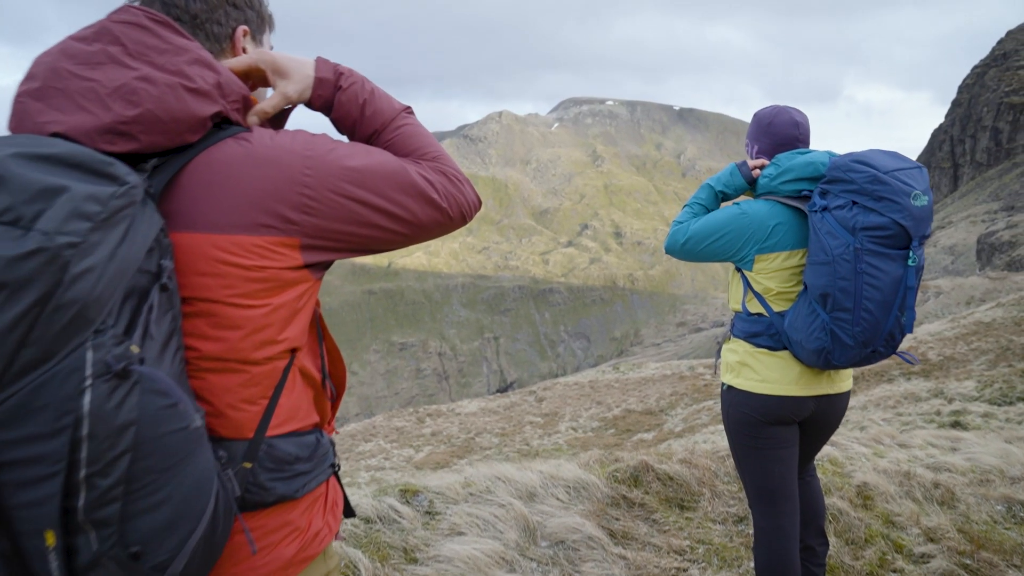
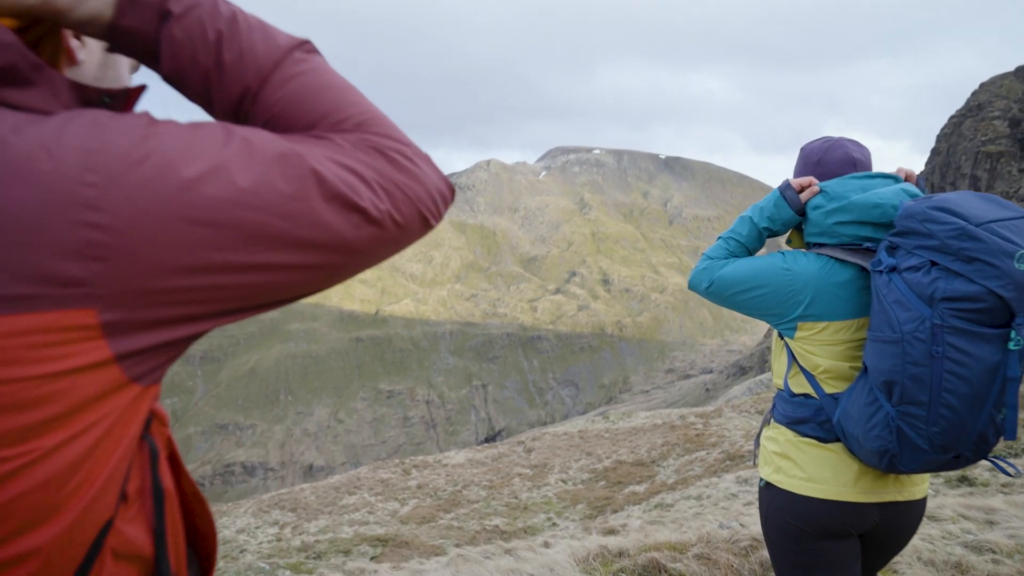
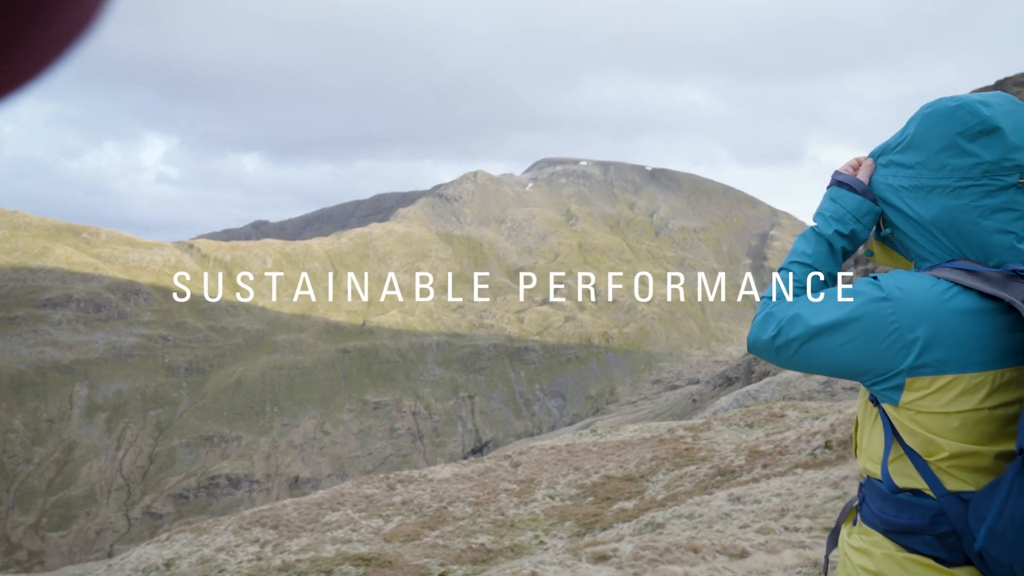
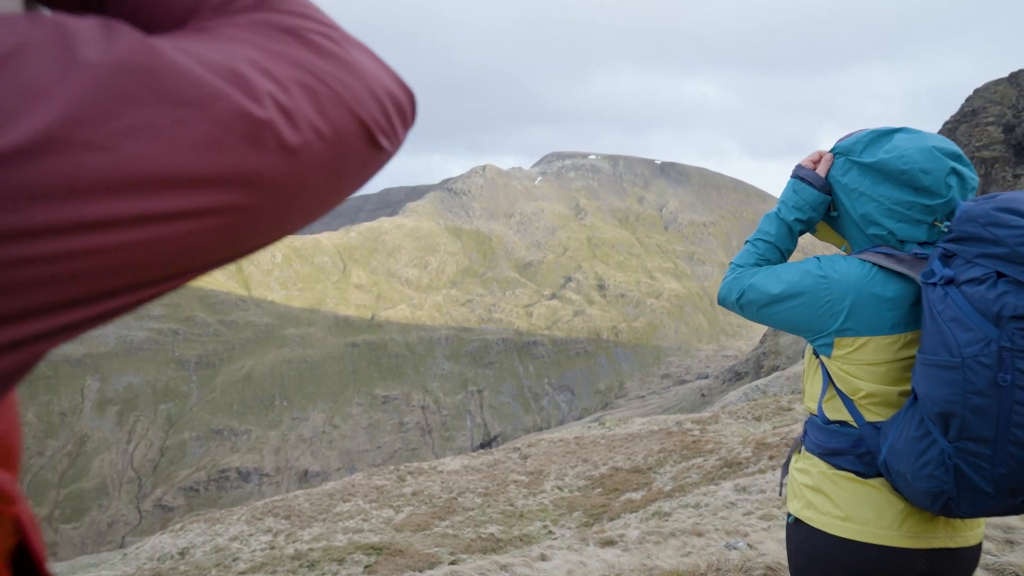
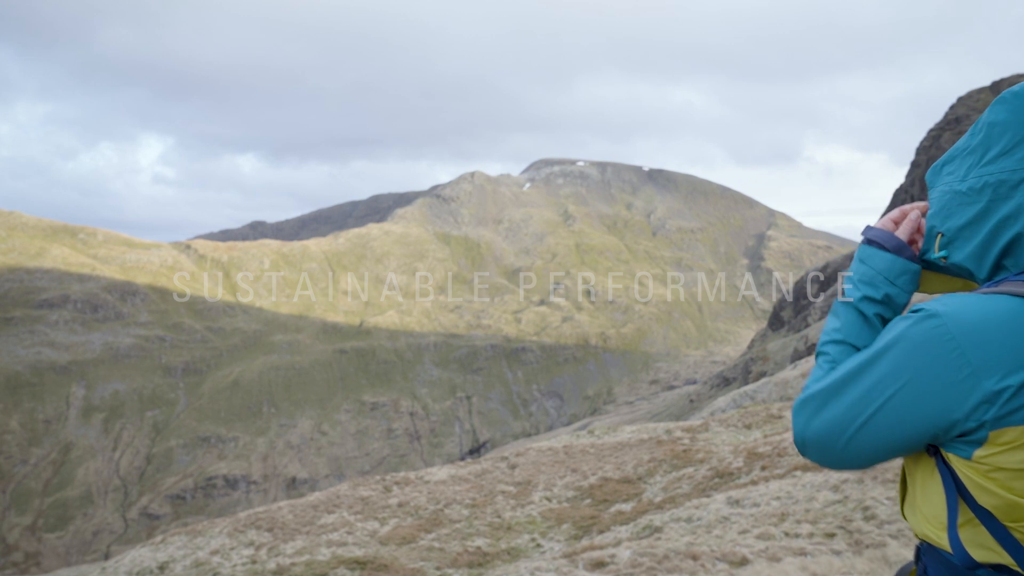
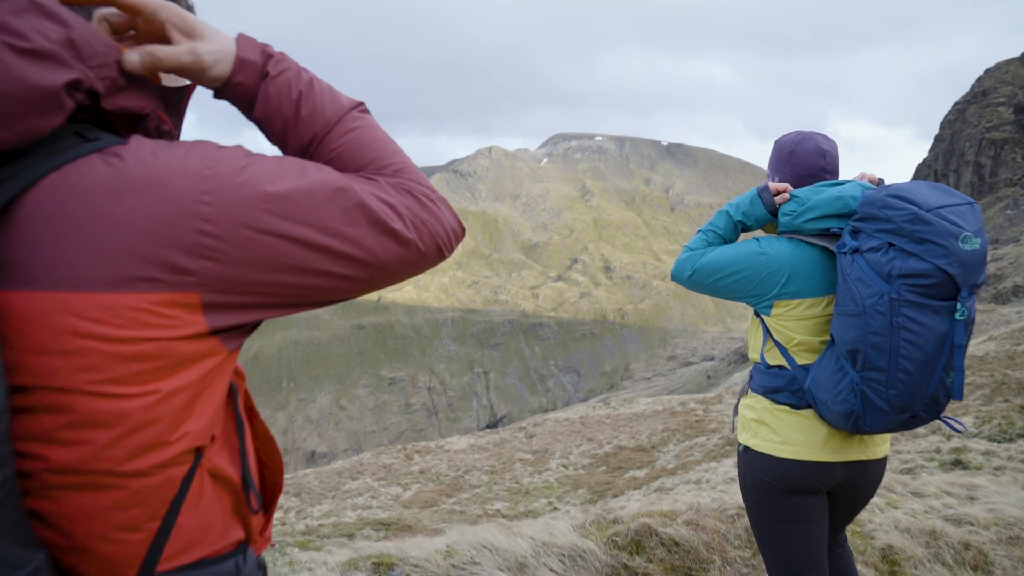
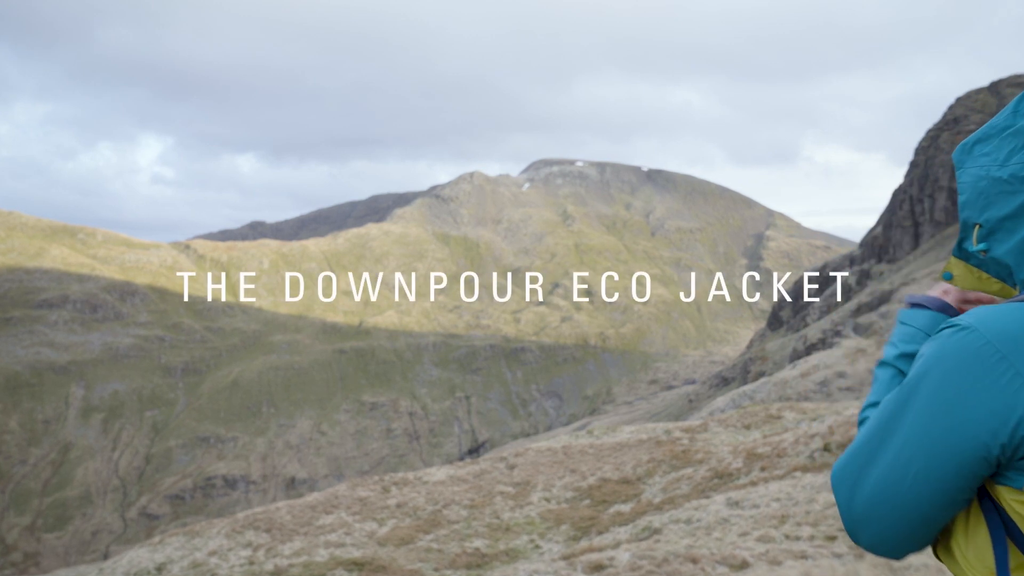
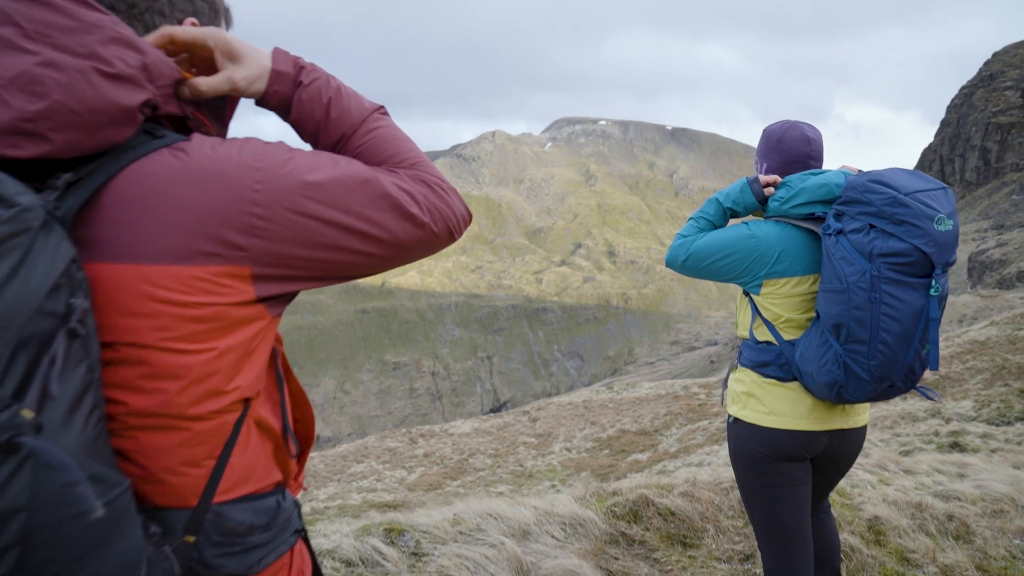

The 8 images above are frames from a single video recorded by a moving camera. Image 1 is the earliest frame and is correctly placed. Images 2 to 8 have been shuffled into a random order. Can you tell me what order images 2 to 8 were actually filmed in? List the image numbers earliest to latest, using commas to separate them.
8, 6, 2, 4, 3, 5, 7
